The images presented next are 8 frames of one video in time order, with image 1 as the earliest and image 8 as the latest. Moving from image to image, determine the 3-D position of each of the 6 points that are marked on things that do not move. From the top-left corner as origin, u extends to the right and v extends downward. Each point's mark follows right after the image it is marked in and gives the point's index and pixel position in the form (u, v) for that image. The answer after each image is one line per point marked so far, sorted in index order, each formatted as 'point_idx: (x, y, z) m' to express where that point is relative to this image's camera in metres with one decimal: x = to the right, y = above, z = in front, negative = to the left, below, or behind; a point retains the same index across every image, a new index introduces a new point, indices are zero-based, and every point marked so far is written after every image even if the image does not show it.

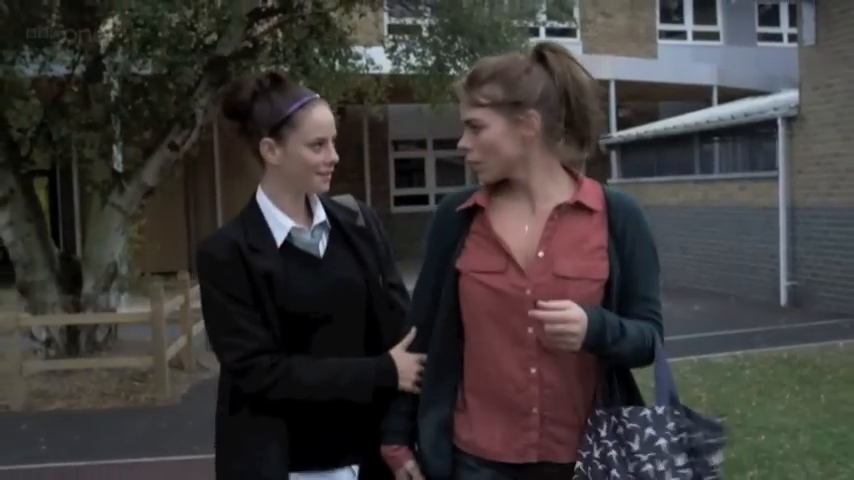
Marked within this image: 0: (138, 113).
0: (-2.5, +1.1, +11.1) m
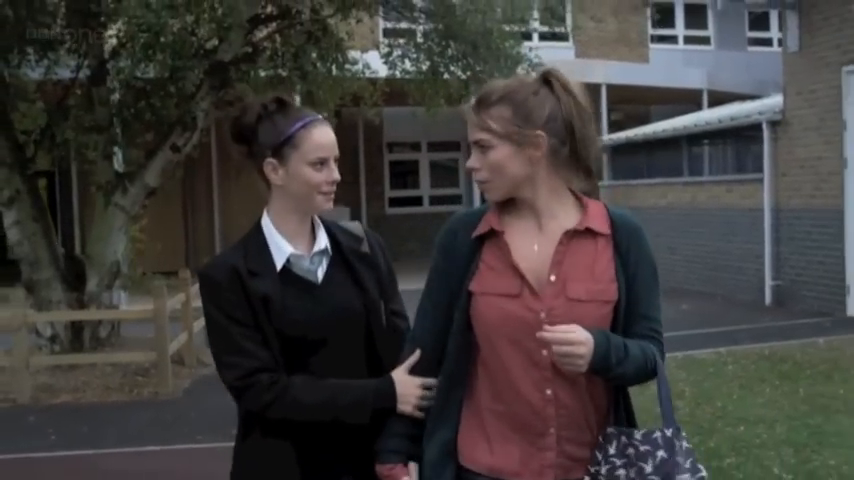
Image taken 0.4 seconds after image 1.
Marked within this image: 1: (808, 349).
0: (-2.6, +1.1, +11.4) m
1: (+3.1, -0.9, +10.2) m
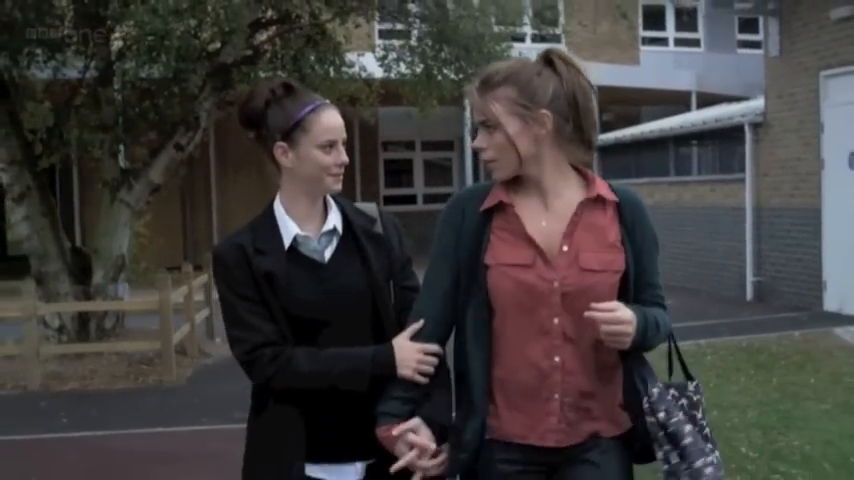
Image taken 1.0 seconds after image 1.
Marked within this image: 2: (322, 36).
0: (-2.7, +1.2, +11.9) m
1: (+3.0, -0.8, +10.7) m
2: (-1.0, +1.9, +11.8) m
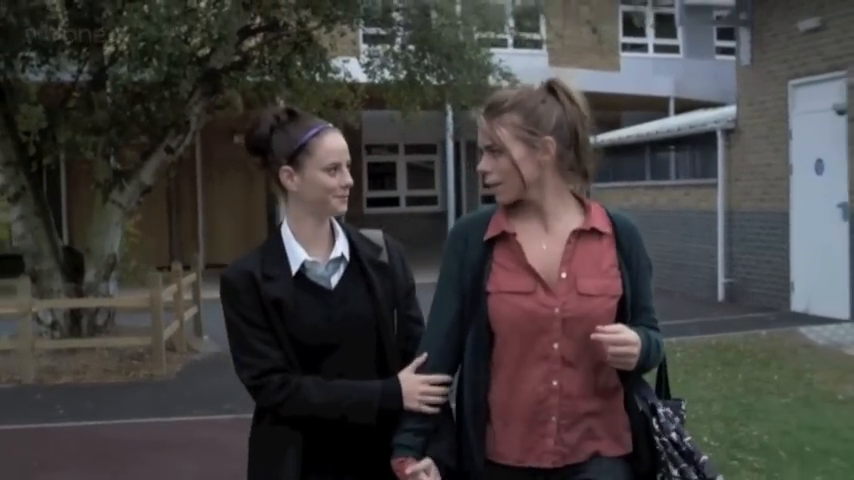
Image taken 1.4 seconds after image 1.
0: (-2.8, +1.2, +12.2) m
1: (+2.8, -0.9, +11.2) m
2: (-1.1, +1.9, +12.2) m
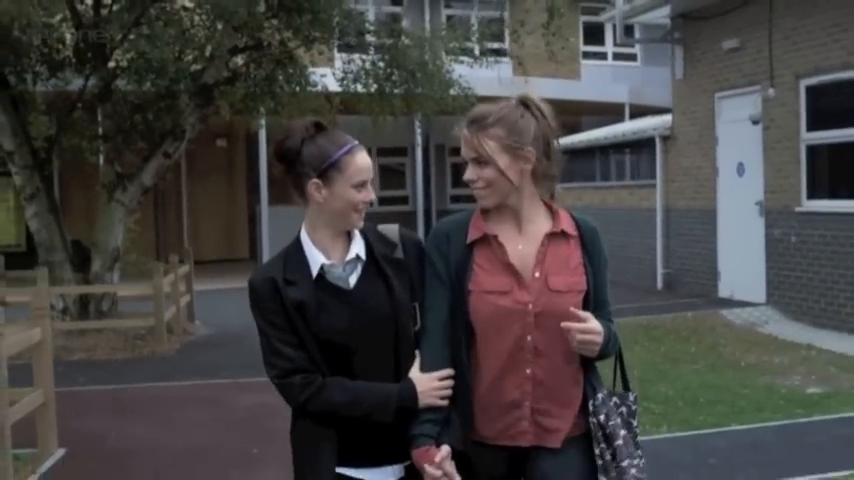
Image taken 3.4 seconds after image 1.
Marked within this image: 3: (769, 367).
0: (-3.2, +1.2, +13.7) m
1: (+2.5, -0.8, +12.8) m
2: (-1.5, +2.0, +13.8) m
3: (+2.7, -1.0, +10.1) m
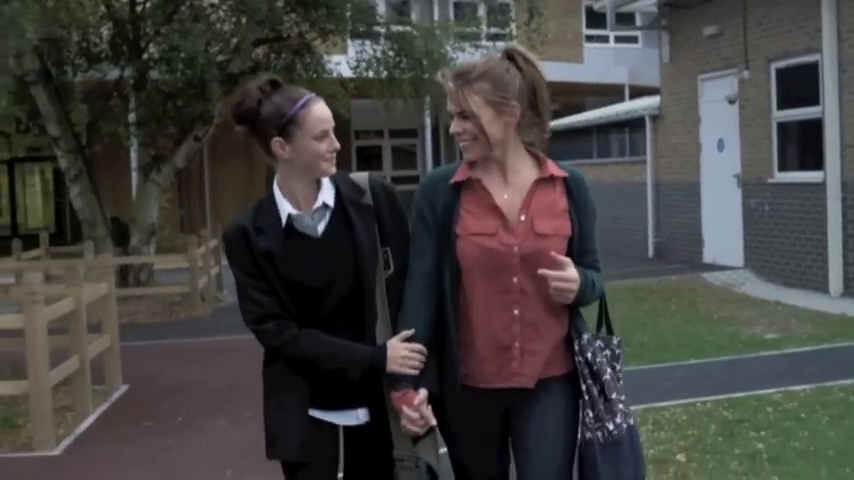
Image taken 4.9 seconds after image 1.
0: (-3.1, +1.5, +15.1) m
1: (+2.6, -0.5, +14.1) m
2: (-1.4, +2.3, +15.1) m
3: (+2.8, -0.7, +11.4) m
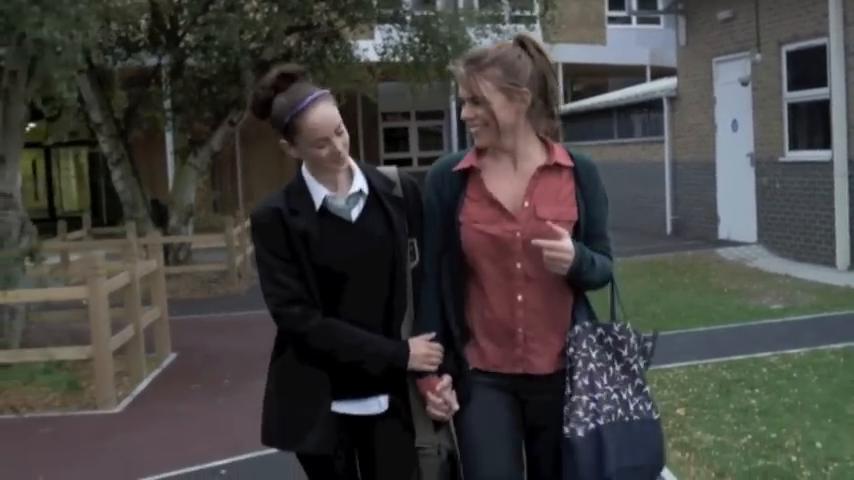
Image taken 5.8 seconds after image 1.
0: (-2.8, +1.7, +15.8) m
1: (+2.9, -0.2, +14.7) m
2: (-1.1, +2.5, +15.7) m
3: (+3.0, -0.5, +12.0) m
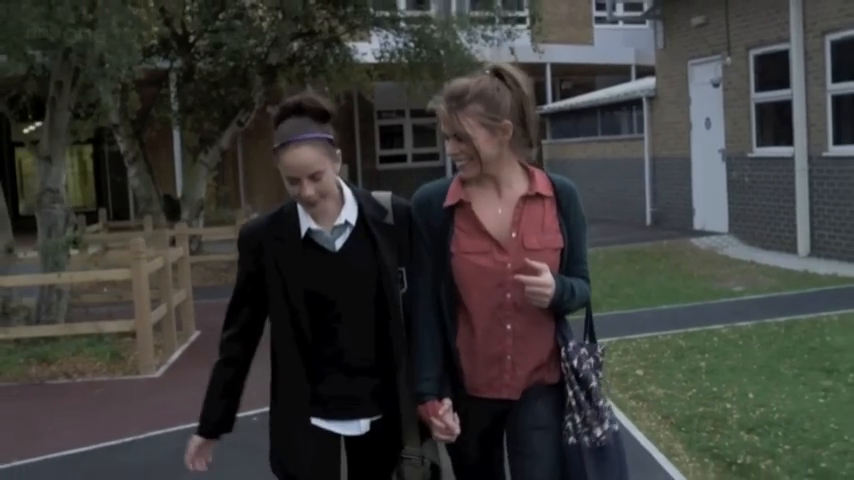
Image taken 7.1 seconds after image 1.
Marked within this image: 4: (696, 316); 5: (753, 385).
0: (-2.9, +1.9, +16.9) m
1: (+2.8, -0.1, +15.9) m
2: (-1.2, +2.6, +16.9) m
3: (+3.0, -0.4, +13.2) m
4: (+2.1, -0.6, +9.7) m
5: (+1.9, -0.8, +7.3) m
